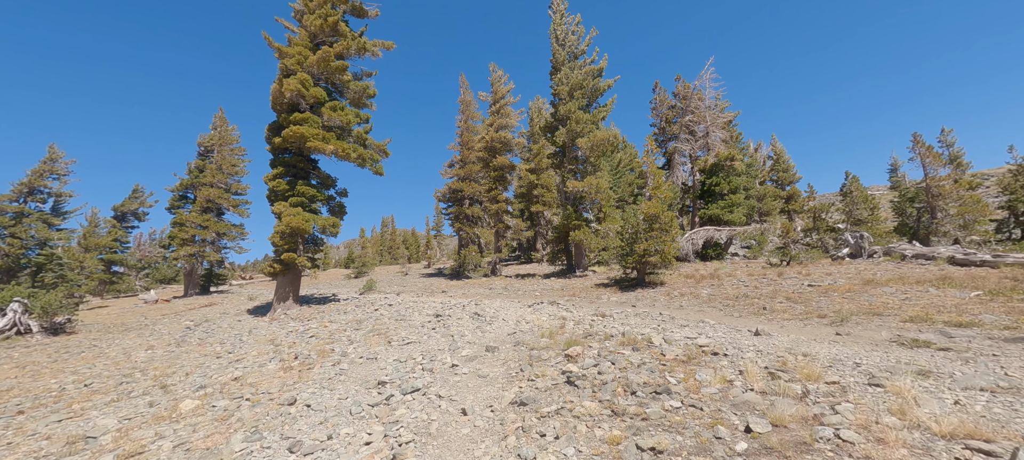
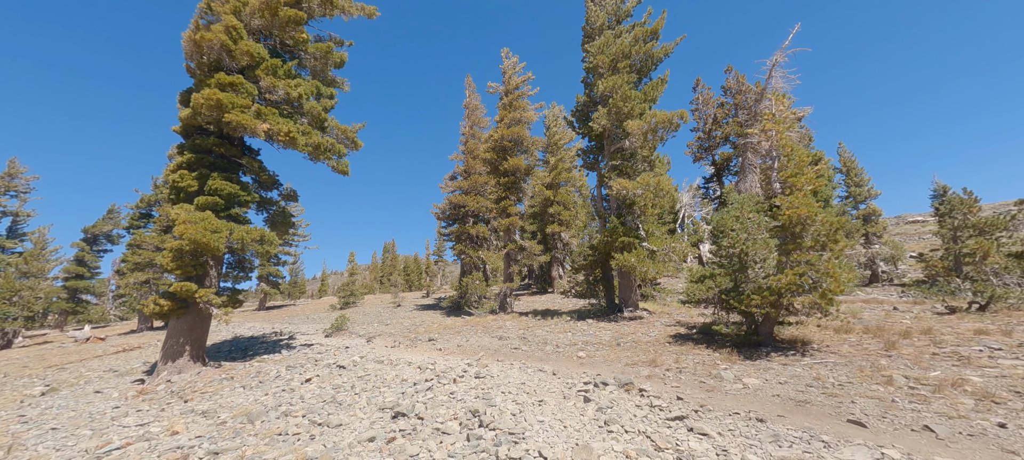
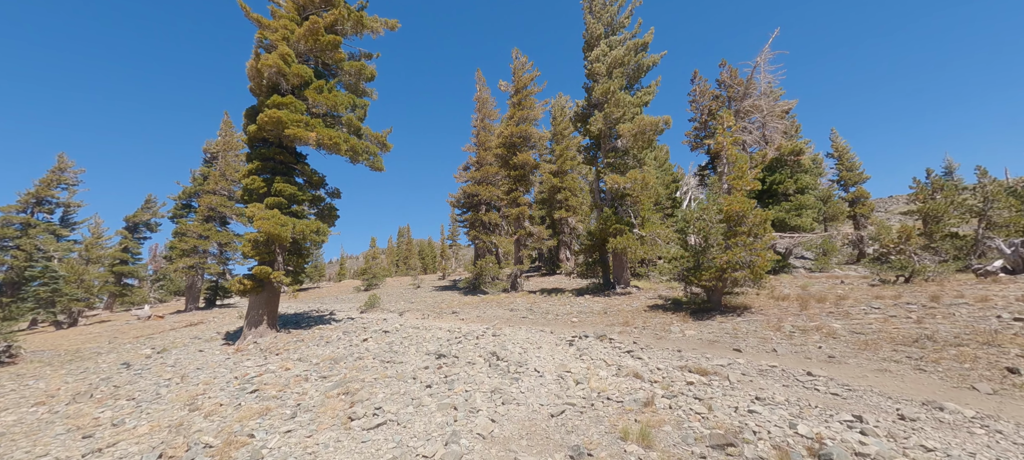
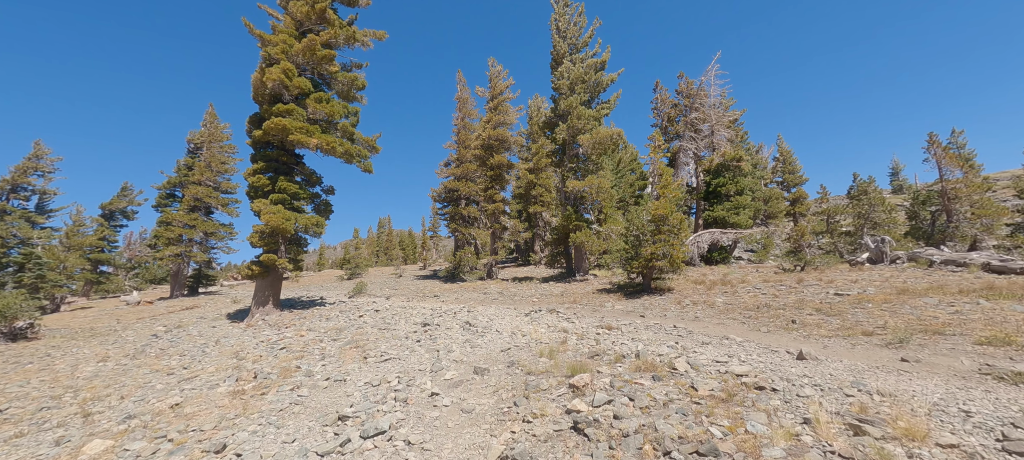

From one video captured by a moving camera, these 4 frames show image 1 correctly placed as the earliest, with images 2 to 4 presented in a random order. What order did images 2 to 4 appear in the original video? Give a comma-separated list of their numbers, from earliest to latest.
4, 3, 2
